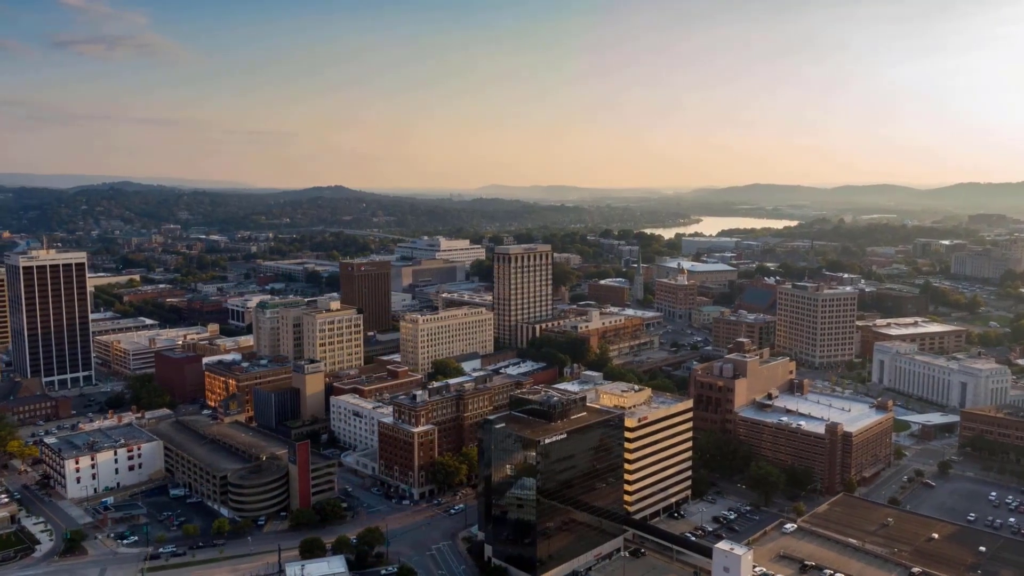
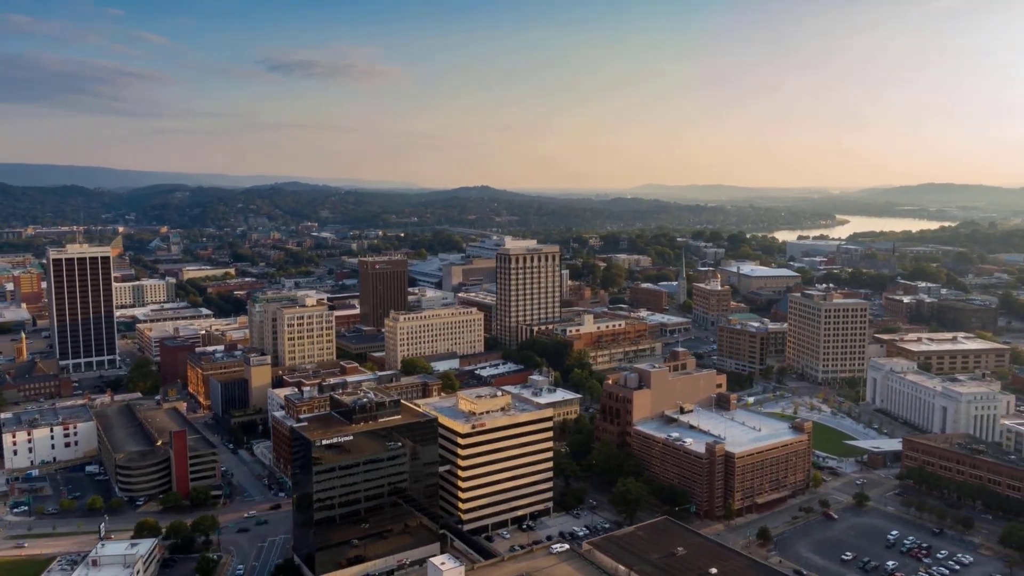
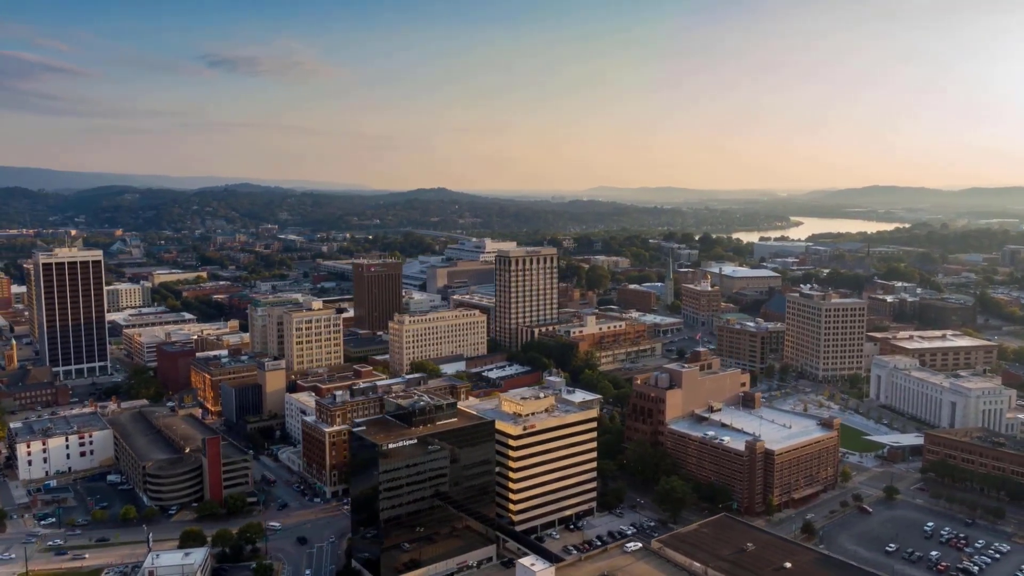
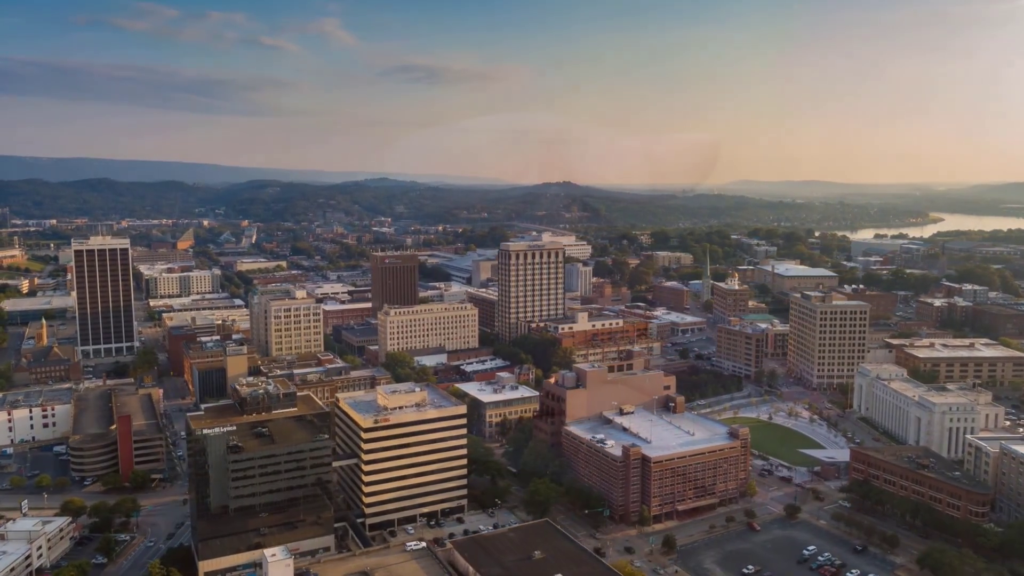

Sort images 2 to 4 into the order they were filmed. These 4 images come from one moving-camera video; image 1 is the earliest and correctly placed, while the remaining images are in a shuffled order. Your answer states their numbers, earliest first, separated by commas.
3, 2, 4
